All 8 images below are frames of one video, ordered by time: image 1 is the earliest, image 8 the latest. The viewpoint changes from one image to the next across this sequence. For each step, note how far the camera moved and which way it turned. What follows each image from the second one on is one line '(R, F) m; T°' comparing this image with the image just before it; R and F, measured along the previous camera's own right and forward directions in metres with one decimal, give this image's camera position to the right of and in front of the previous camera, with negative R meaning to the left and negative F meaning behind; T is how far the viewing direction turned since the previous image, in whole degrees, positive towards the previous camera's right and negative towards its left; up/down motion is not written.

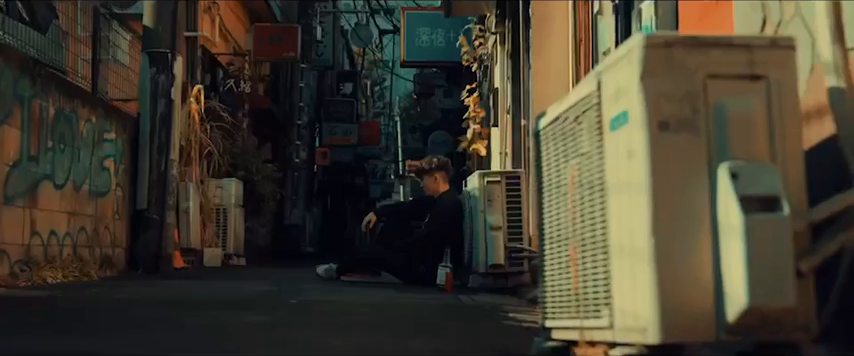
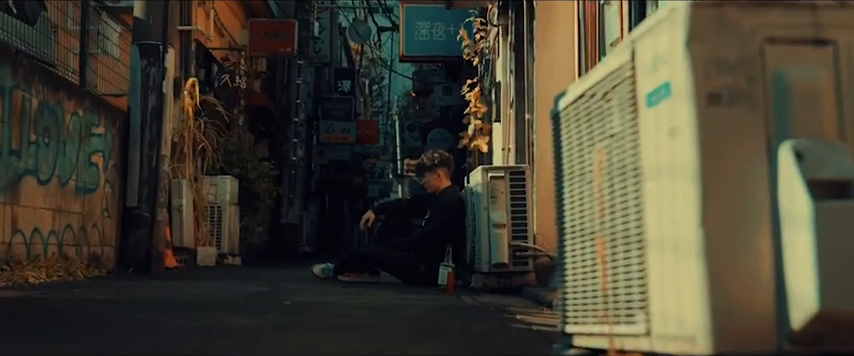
(0.0, +0.3) m; 0°
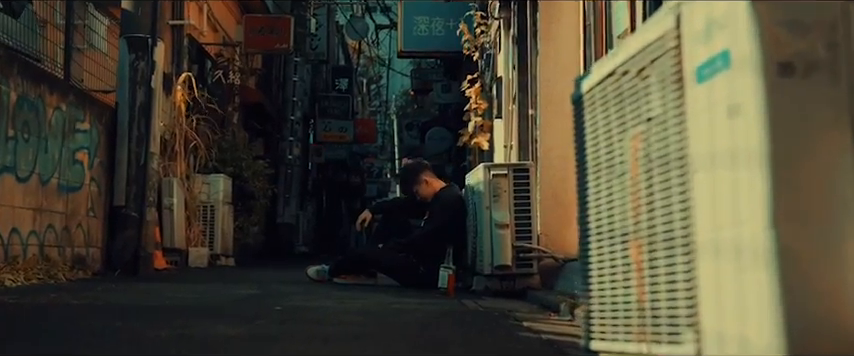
(0.0, +0.3) m; 0°
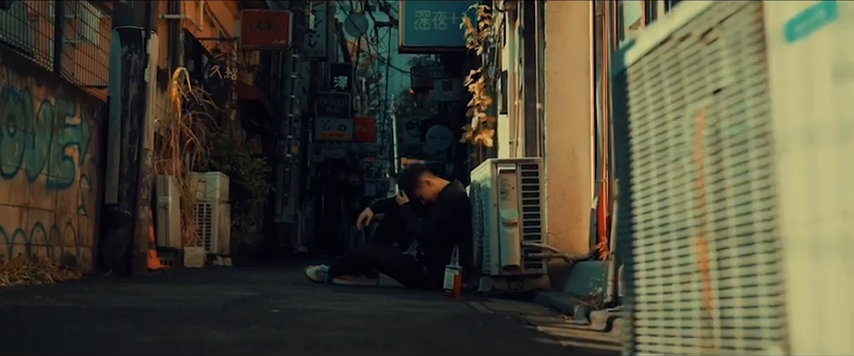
(0.0, +0.3) m; 0°
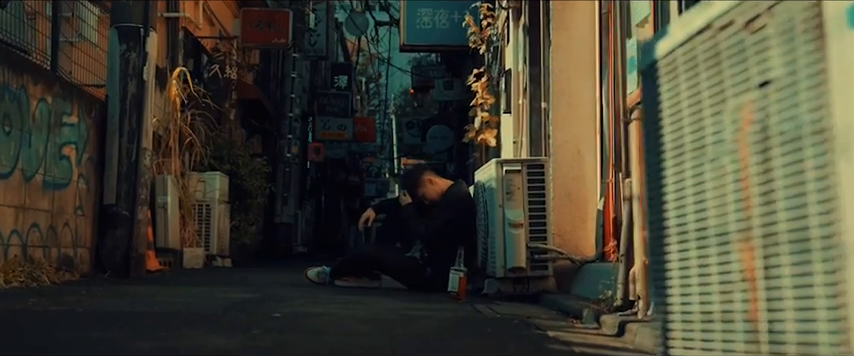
(0.0, +0.1) m; 0°
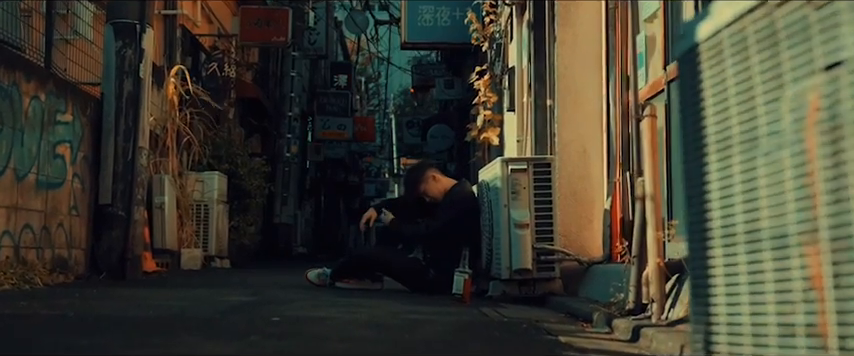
(0.0, +0.2) m; 0°
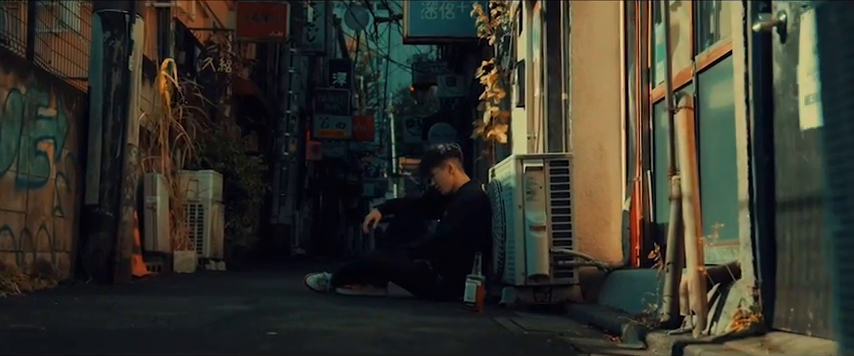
(-0.1, +0.5) m; 0°
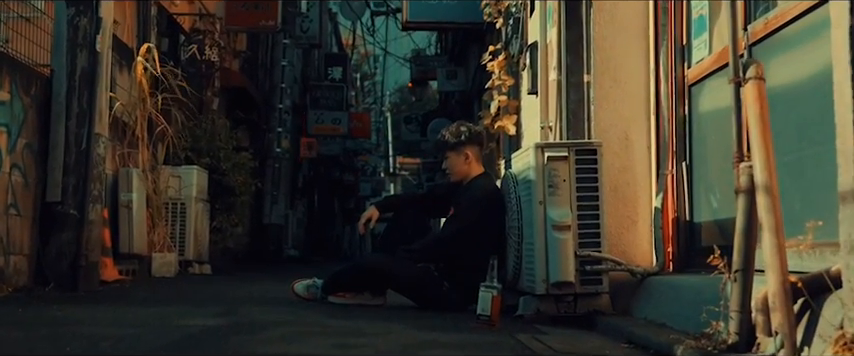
(-0.1, +0.8) m; 0°
